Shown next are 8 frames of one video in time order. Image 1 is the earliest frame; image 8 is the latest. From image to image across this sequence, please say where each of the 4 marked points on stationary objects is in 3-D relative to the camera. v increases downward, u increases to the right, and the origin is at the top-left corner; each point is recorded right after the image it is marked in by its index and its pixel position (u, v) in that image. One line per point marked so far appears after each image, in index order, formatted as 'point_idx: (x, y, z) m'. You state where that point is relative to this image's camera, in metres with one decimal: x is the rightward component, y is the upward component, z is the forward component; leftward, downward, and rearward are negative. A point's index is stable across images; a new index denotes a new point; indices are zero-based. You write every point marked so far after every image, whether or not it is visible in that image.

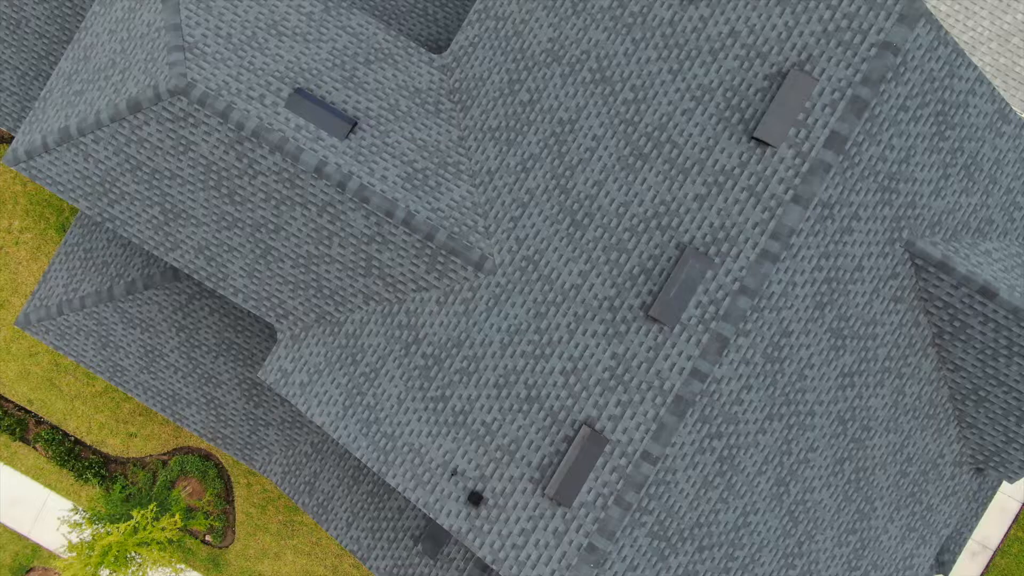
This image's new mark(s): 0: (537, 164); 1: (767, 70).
0: (+0.3, +1.7, +13.6) m
1: (+3.1, +2.7, +12.4) m
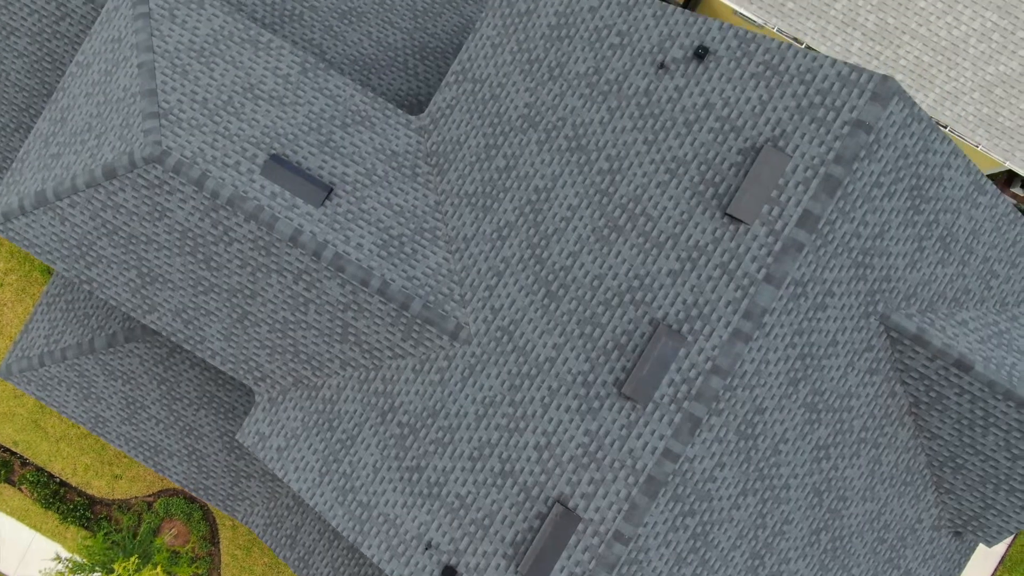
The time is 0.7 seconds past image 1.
0: (0.0, +0.8, +13.5) m
1: (+2.8, +1.8, +12.3) m
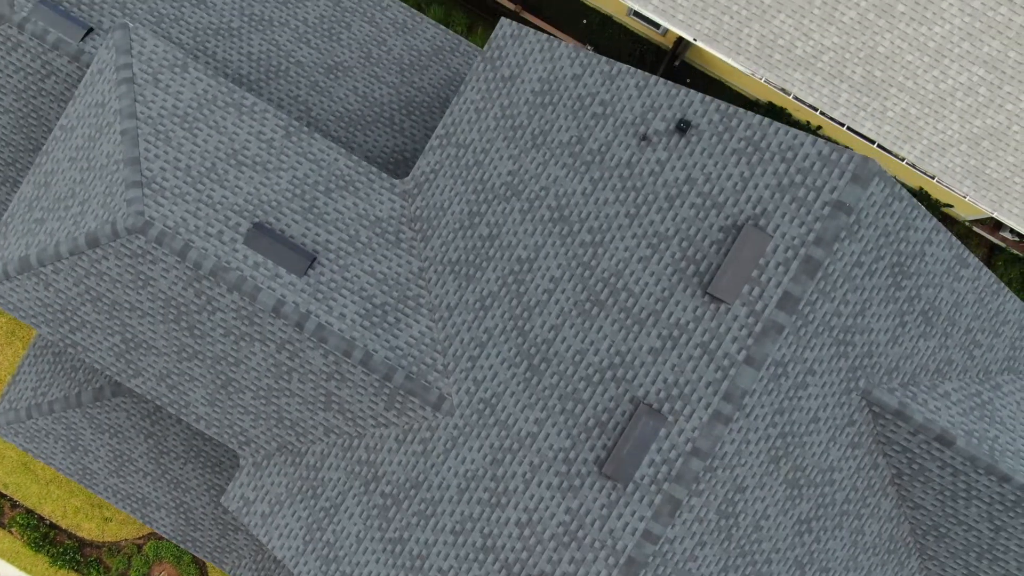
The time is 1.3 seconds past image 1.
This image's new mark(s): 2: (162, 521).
0: (-0.2, -0.2, +13.5) m
1: (+2.6, +0.8, +12.3) m
2: (-6.3, -4.2, +17.9) m
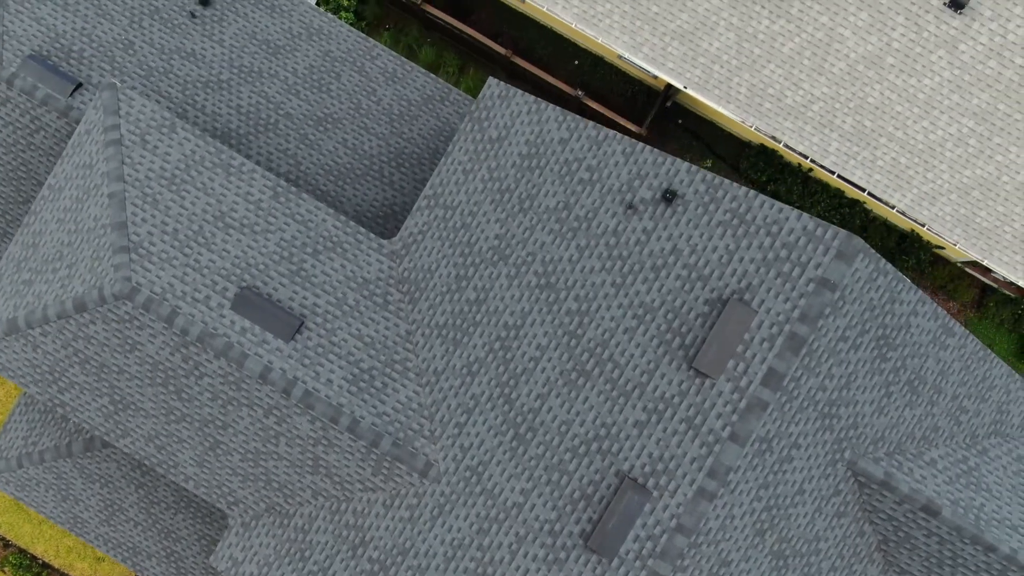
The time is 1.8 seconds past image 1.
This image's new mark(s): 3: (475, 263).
0: (-0.4, -1.1, +13.5) m
1: (+2.4, -0.1, +12.3) m
2: (-6.4, -5.0, +18.0) m
3: (-0.5, +0.4, +14.0) m
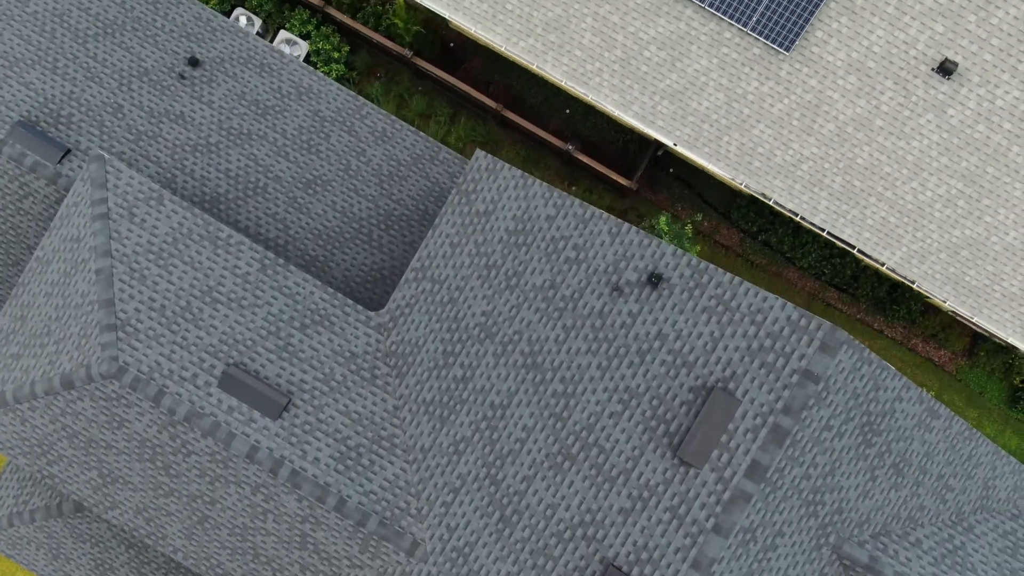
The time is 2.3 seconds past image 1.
0: (-0.6, -2.2, +13.6) m
1: (+2.2, -1.2, +12.4) m
2: (-6.6, -6.1, +18.0) m
3: (-0.7, -0.7, +14.1) m
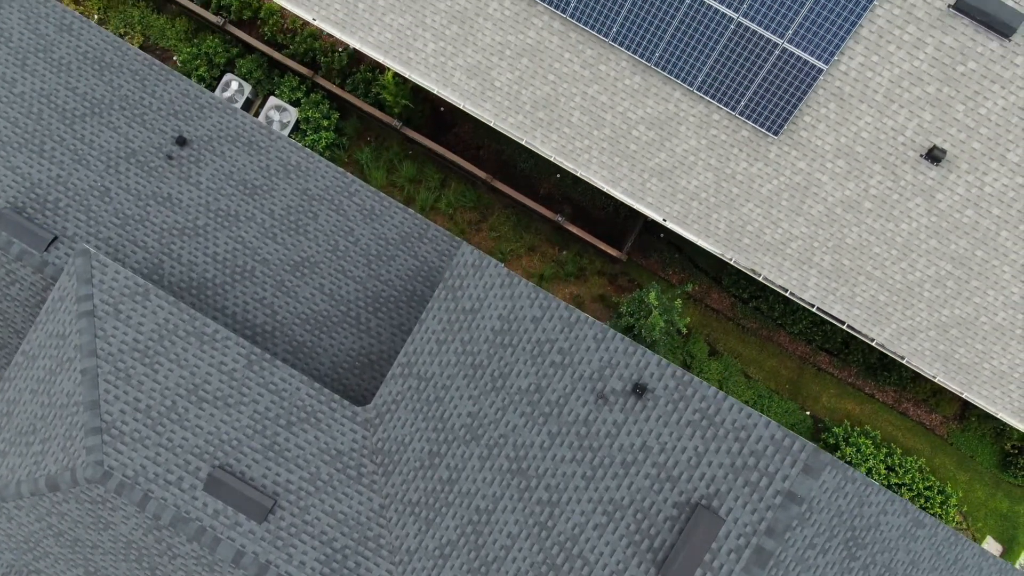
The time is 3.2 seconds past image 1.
0: (-0.8, -3.6, +13.6) m
1: (+2.0, -2.6, +12.3) m
2: (-6.8, -7.5, +18.0) m
3: (-0.9, -2.1, +14.0) m
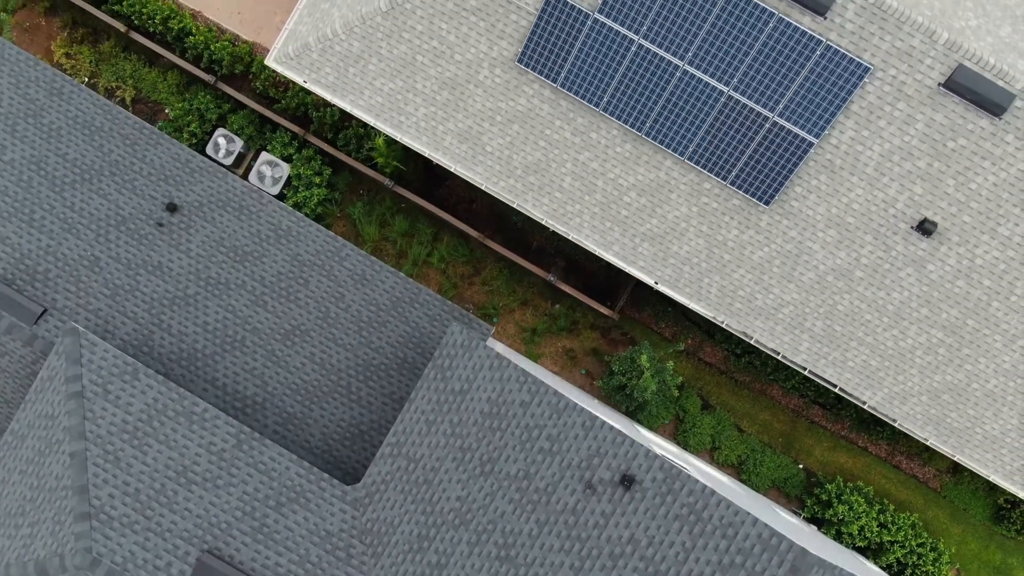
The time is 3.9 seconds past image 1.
0: (-0.9, -4.7, +13.6) m
1: (+1.9, -3.7, +12.3) m
2: (-6.9, -8.6, +18.1) m
3: (-1.1, -3.3, +14.0) m
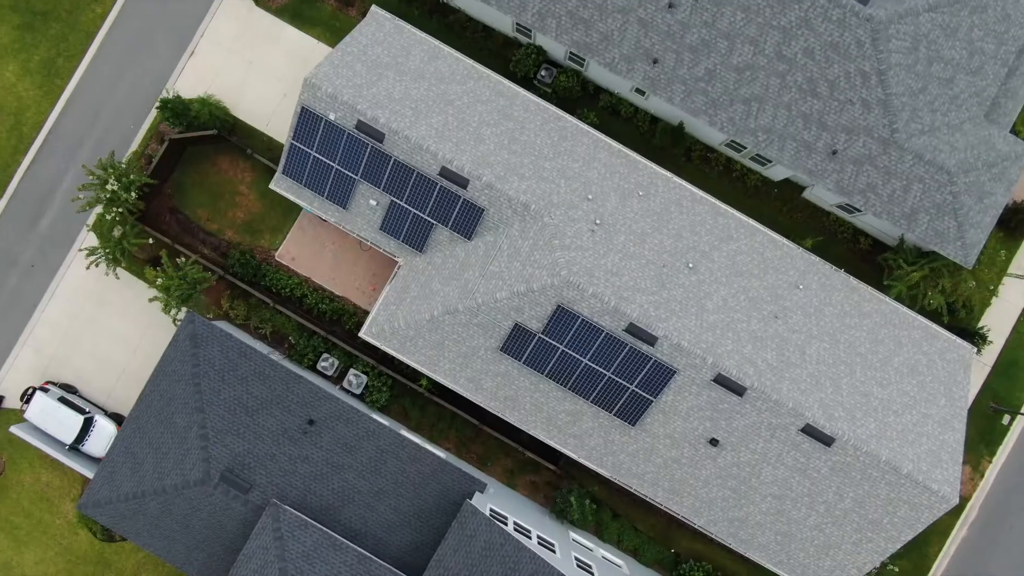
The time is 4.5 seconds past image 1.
0: (-1.4, -10.4, +28.0) m
1: (+1.4, -9.4, +26.8) m
2: (-7.4, -14.3, +32.6) m
3: (-1.5, -9.0, +28.5) m
